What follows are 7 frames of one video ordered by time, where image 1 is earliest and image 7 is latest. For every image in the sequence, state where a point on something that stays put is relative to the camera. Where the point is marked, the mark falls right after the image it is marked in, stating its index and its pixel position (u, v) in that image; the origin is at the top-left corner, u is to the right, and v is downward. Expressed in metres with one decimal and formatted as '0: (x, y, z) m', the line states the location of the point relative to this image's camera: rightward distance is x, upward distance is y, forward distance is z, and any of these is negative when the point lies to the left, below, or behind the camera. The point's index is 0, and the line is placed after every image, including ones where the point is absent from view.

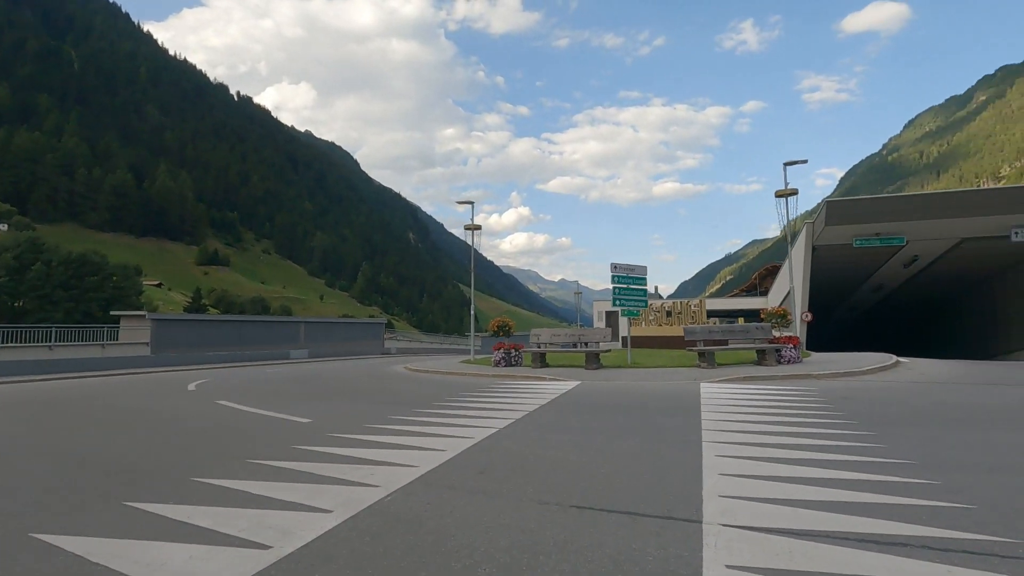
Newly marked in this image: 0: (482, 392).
0: (-0.8, -2.7, +16.0) m
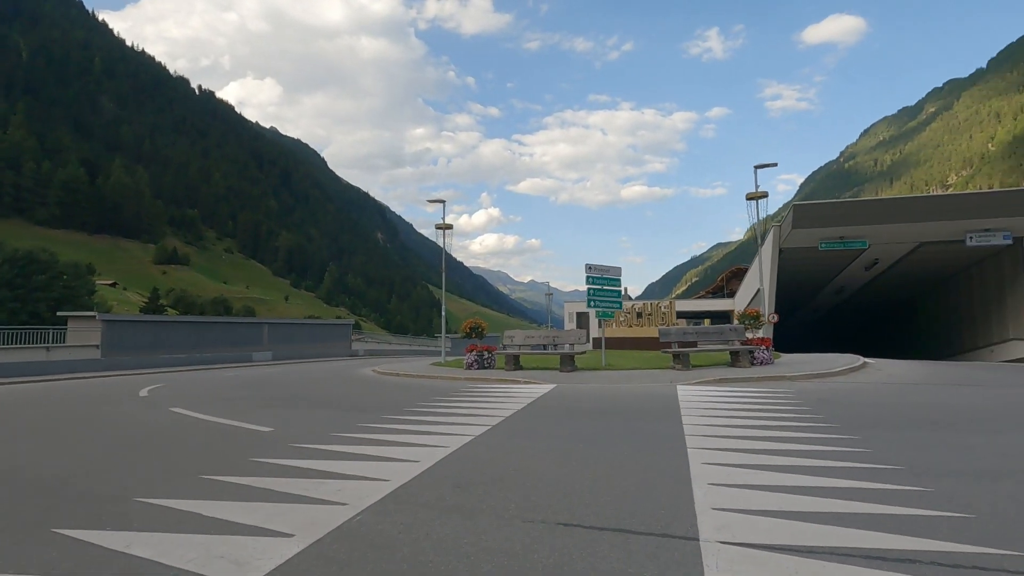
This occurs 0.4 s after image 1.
0: (-1.4, -2.7, +15.5) m
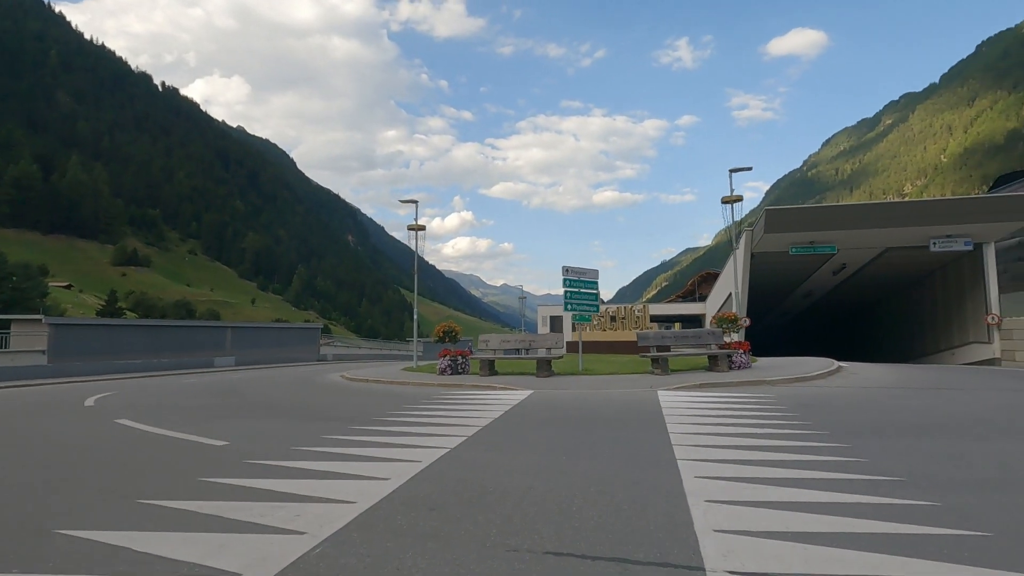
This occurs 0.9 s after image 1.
0: (-2.0, -2.7, +14.8) m
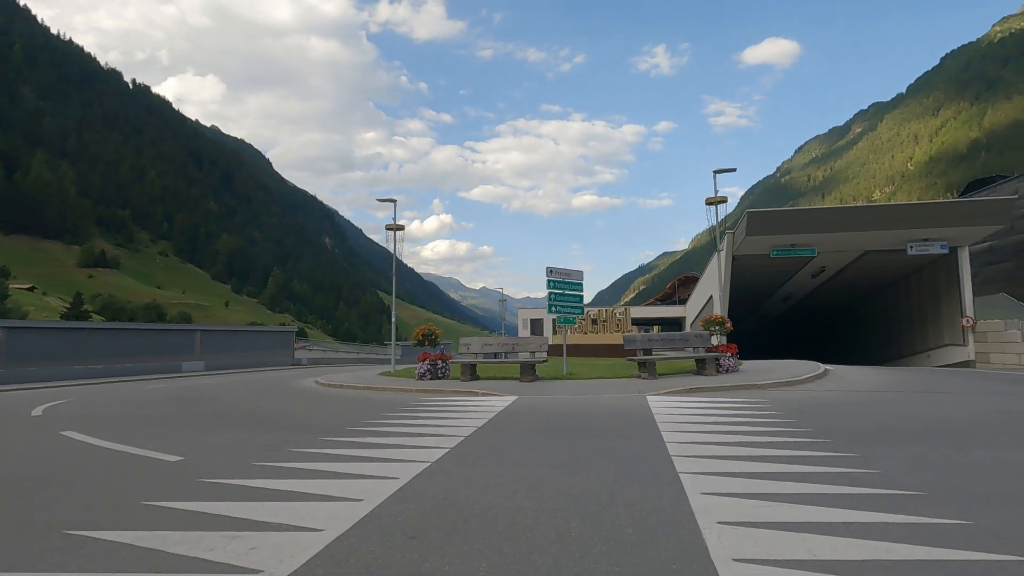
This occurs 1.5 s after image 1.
0: (-2.4, -2.7, +14.1) m
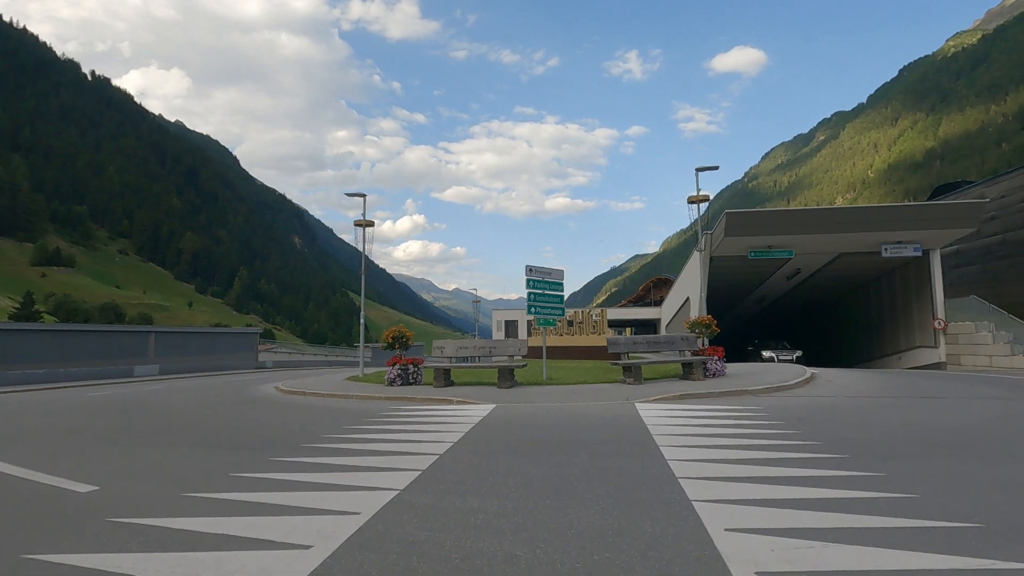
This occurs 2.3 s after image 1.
0: (-2.9, -2.7, +12.9) m
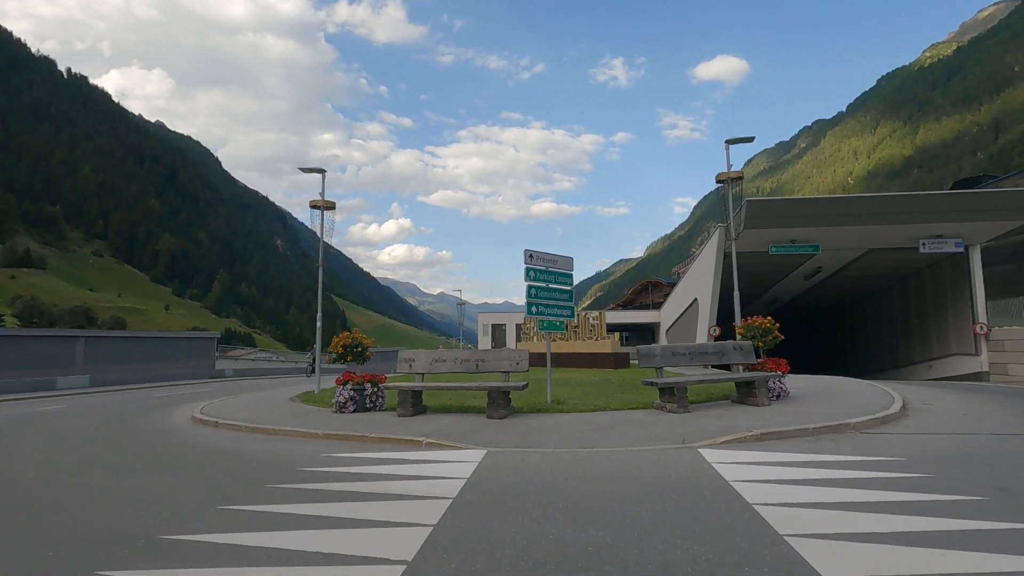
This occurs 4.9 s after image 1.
0: (-2.9, -2.5, +8.5) m
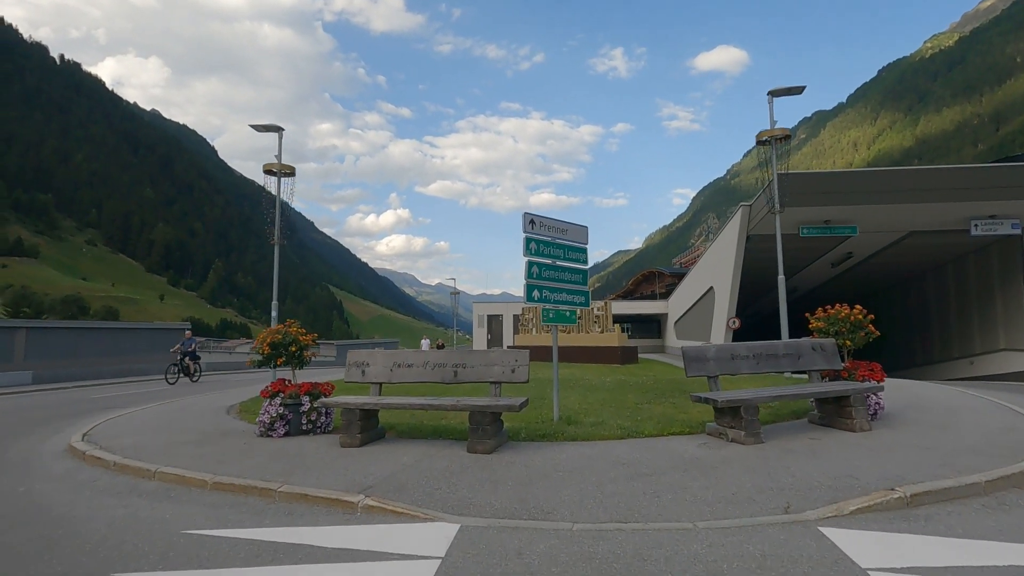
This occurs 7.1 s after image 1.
0: (-3.0, -2.2, +5.0) m
